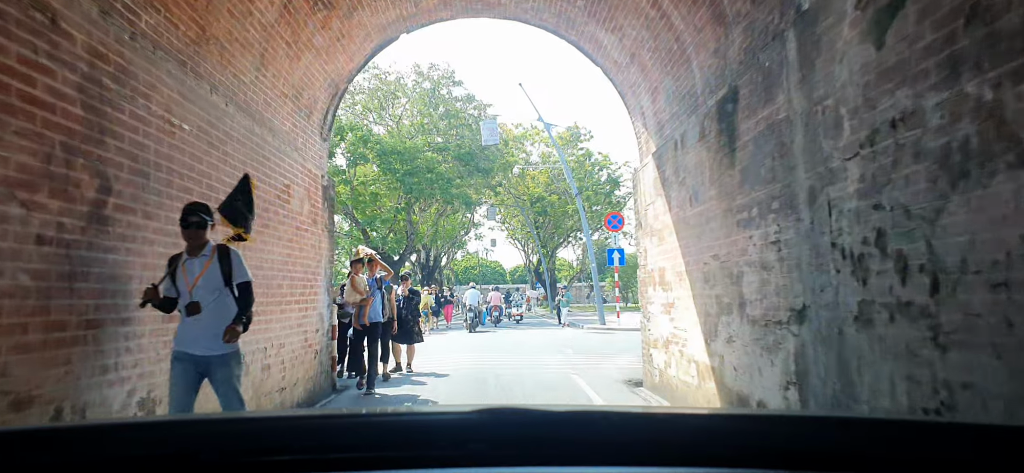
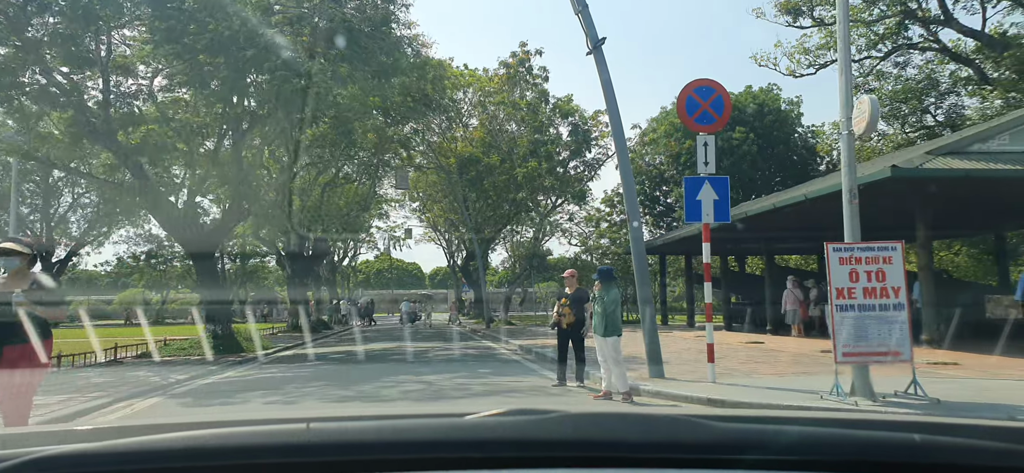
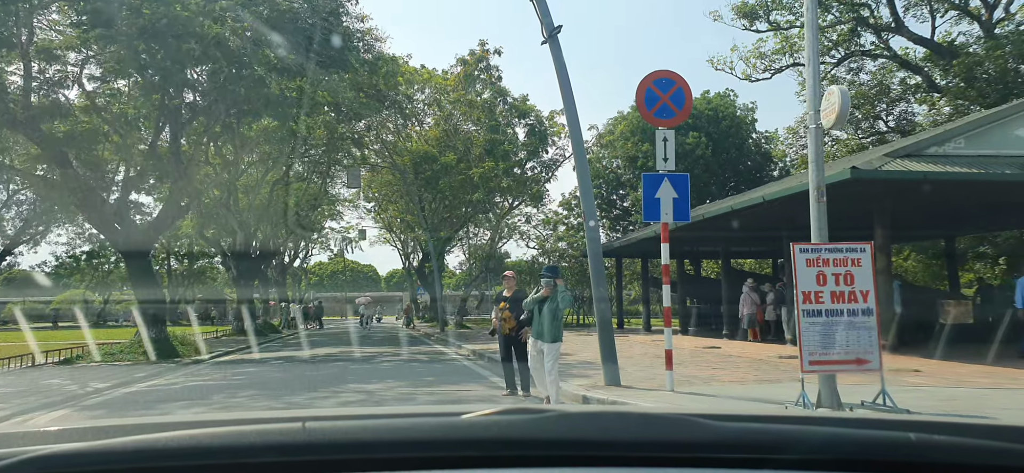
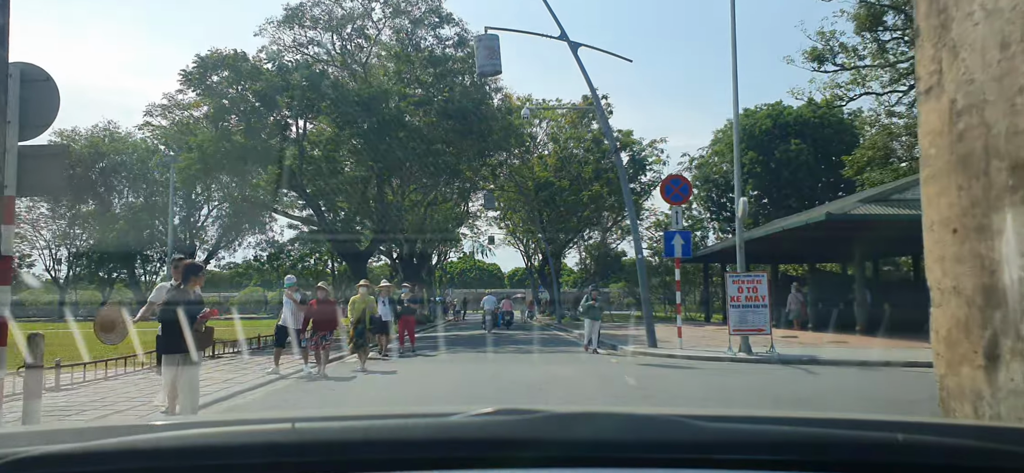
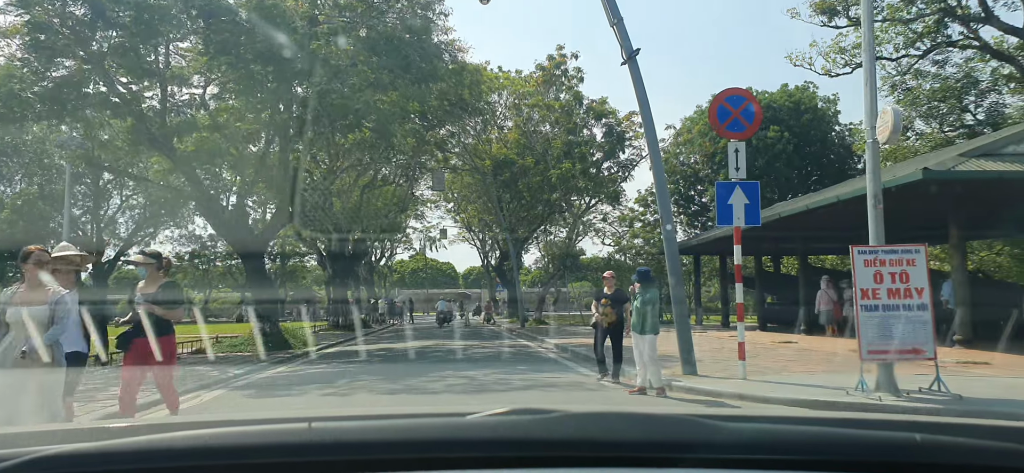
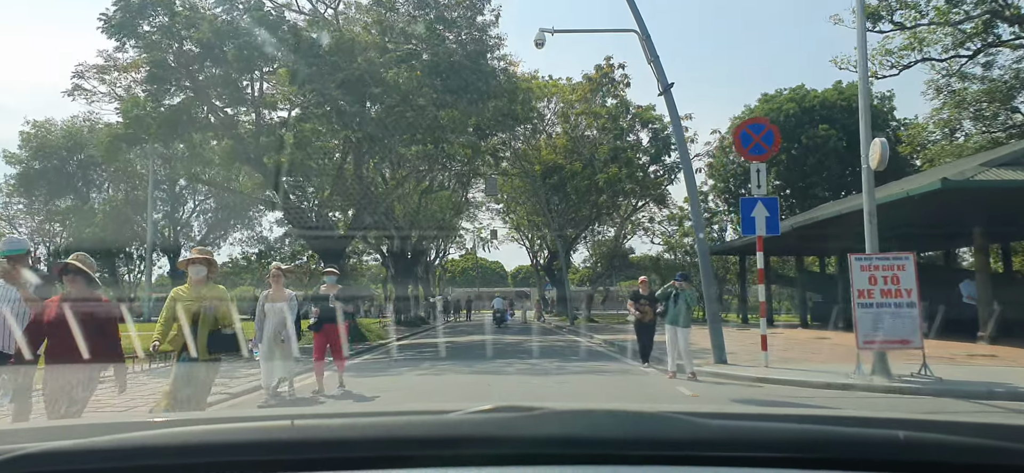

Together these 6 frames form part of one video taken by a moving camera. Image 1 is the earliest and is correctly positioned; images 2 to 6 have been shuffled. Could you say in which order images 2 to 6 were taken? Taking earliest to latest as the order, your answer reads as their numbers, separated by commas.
4, 6, 5, 2, 3
